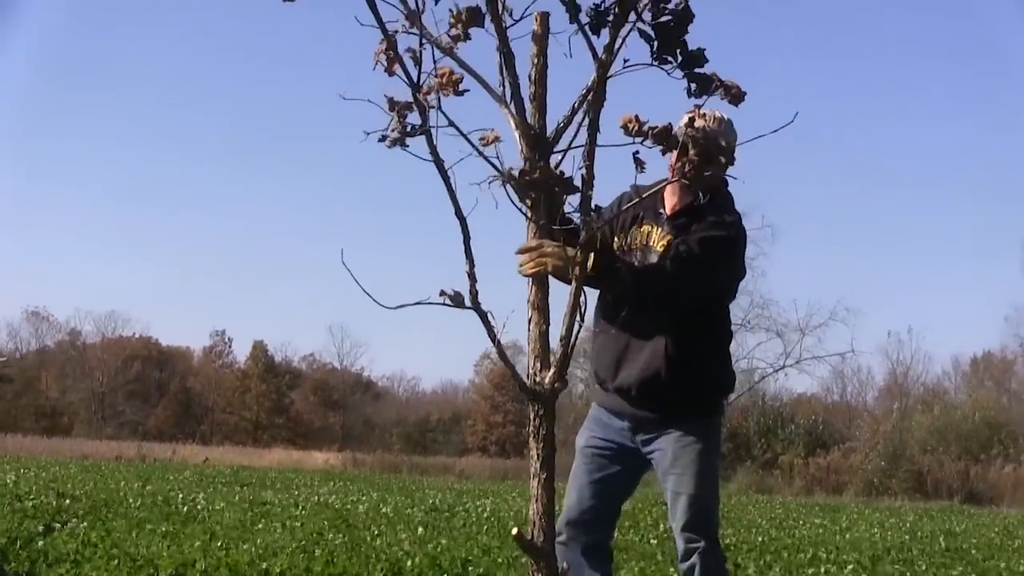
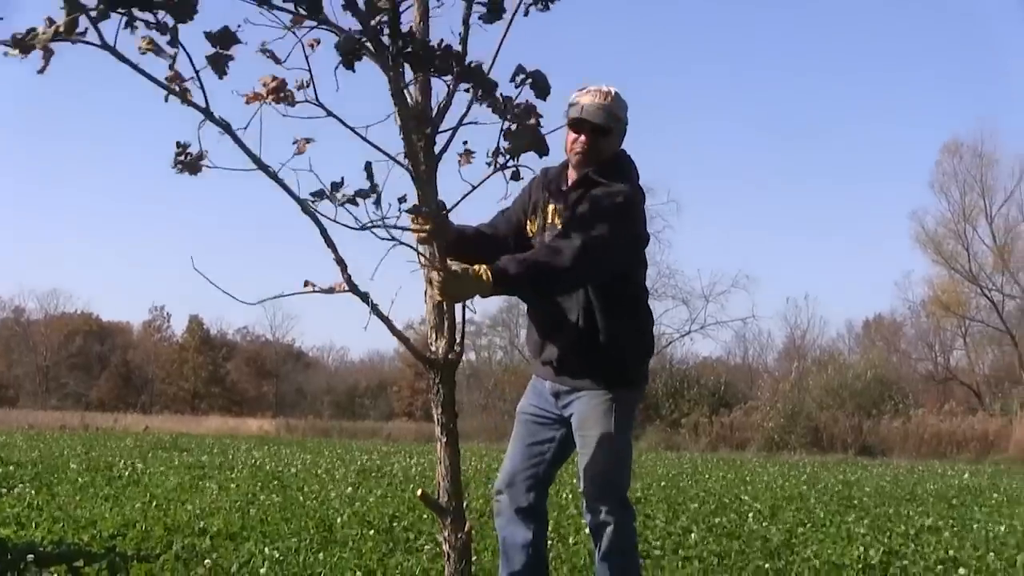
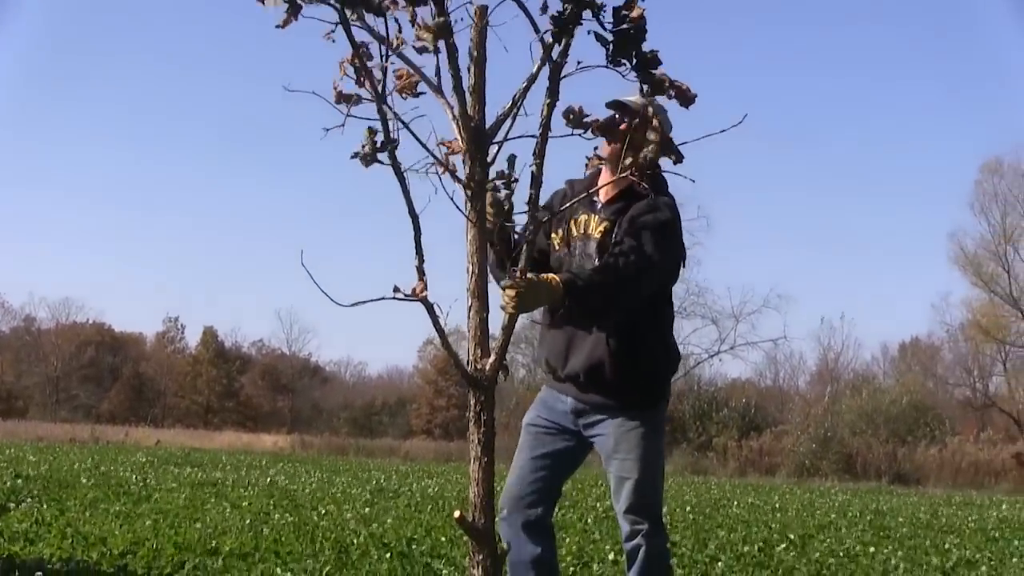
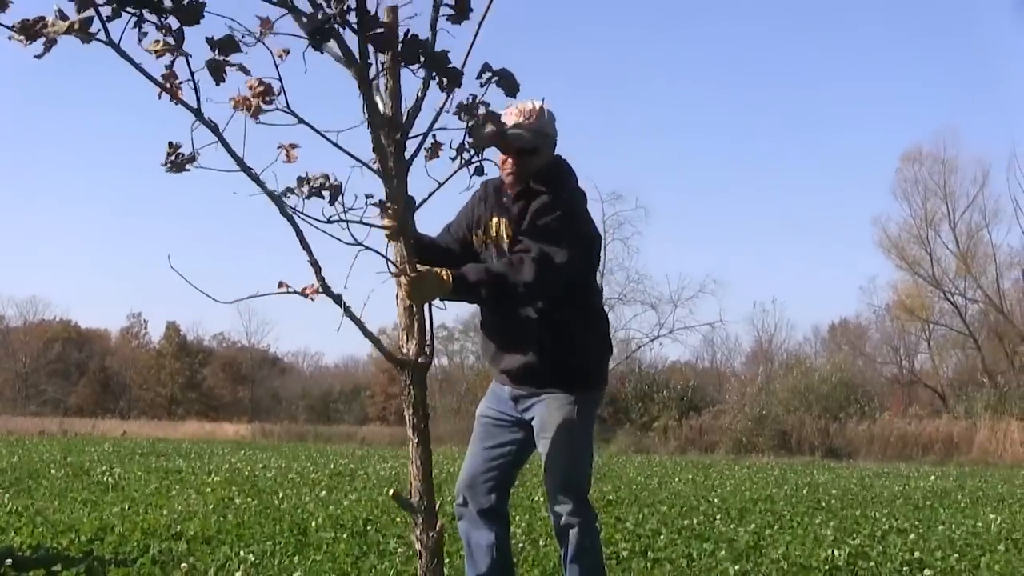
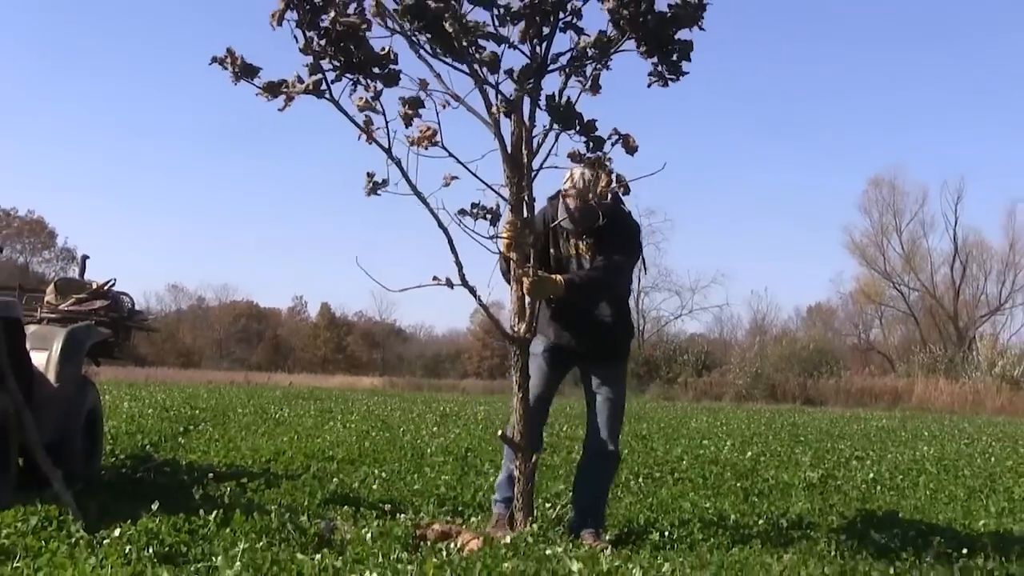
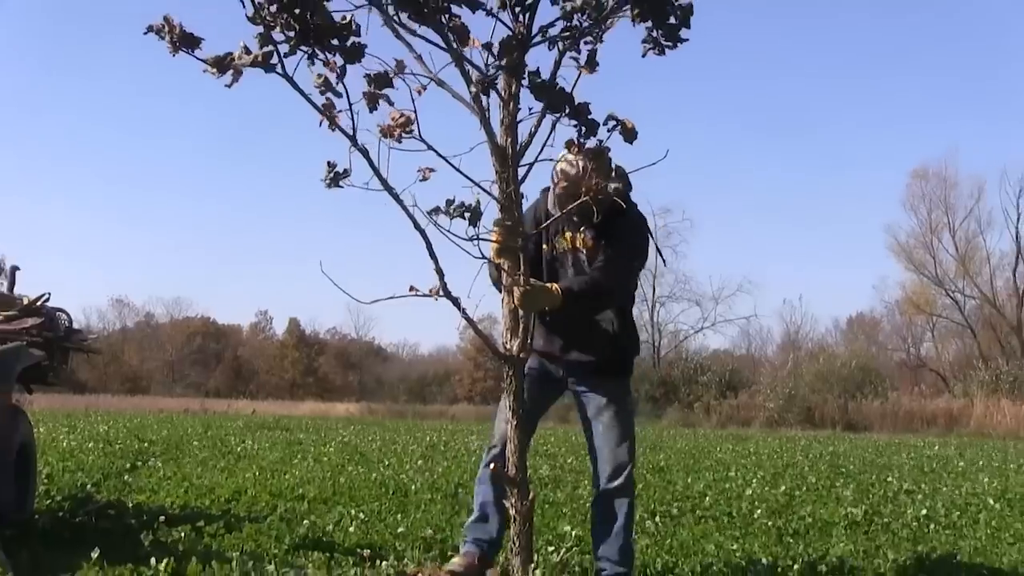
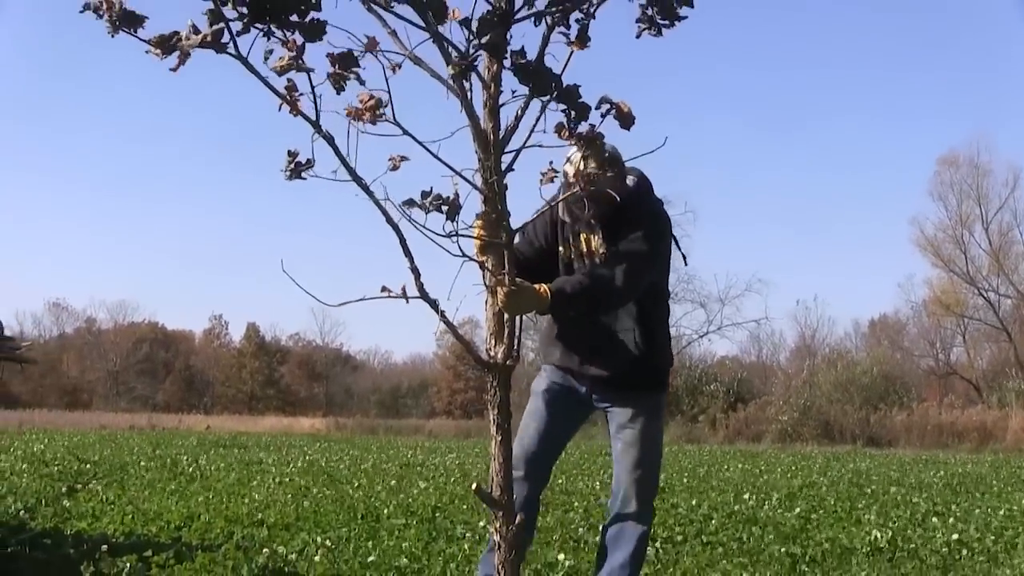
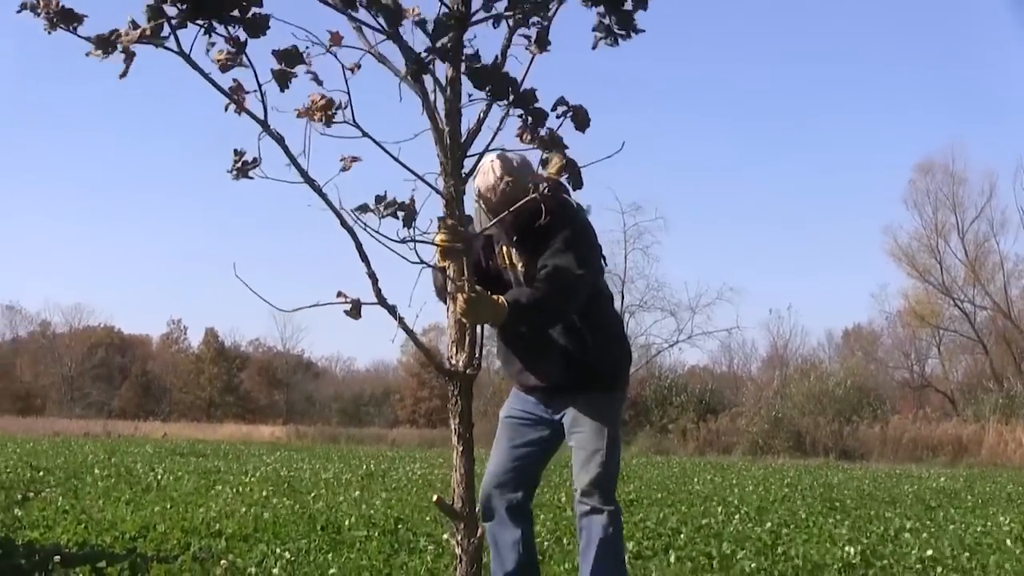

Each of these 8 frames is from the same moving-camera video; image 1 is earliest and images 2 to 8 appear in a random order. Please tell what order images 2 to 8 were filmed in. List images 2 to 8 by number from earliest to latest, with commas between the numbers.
3, 2, 4, 8, 7, 6, 5
